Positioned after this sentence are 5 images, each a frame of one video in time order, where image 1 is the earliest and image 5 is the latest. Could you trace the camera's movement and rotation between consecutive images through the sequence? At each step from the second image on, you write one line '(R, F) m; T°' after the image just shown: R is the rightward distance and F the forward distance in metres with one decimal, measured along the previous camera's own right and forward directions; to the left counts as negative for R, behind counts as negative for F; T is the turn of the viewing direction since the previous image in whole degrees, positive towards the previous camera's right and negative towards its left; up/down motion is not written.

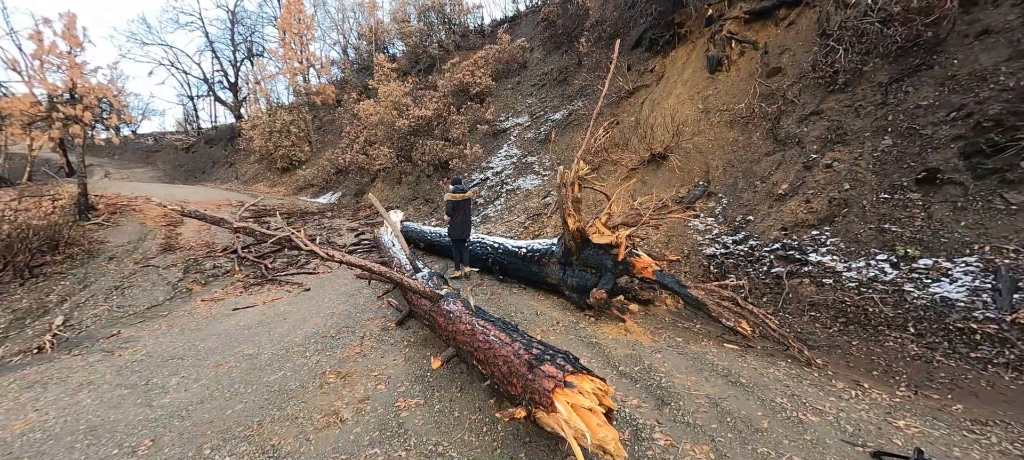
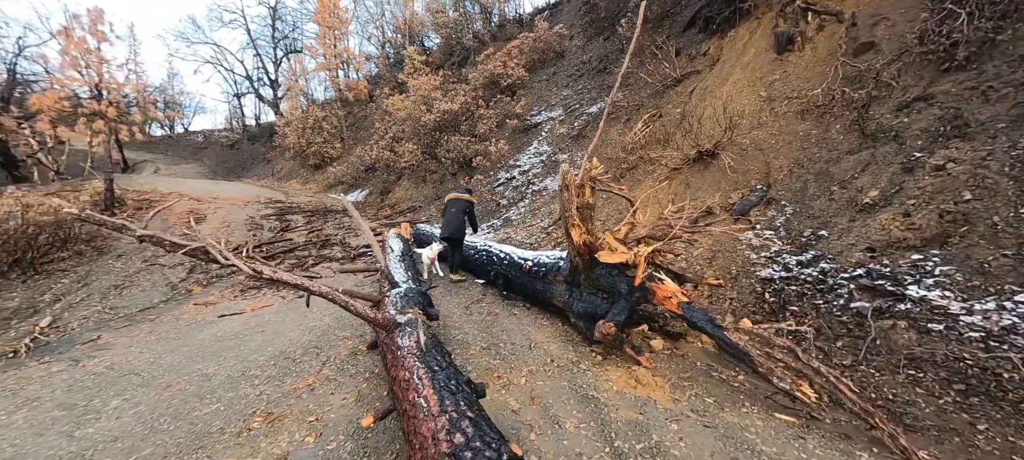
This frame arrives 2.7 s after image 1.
(+0.4, +0.7) m; -5°
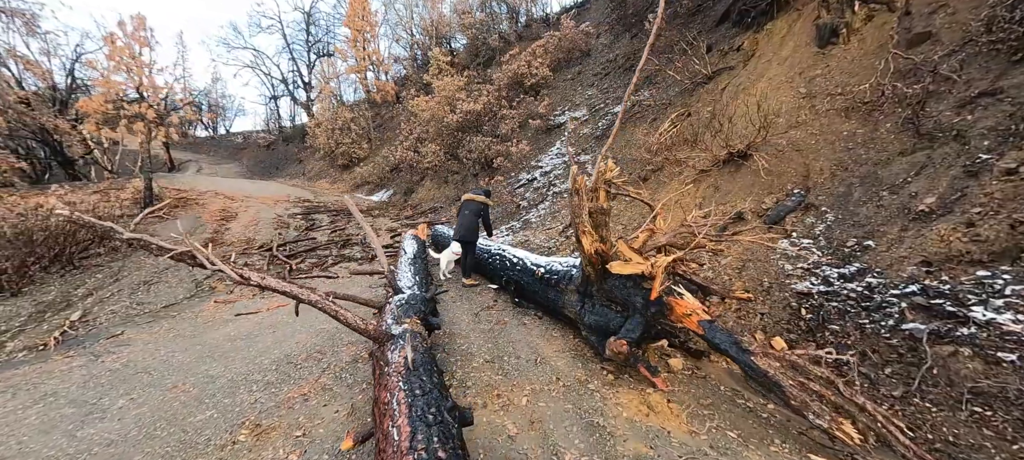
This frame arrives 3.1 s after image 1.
(+0.2, +0.2) m; -4°
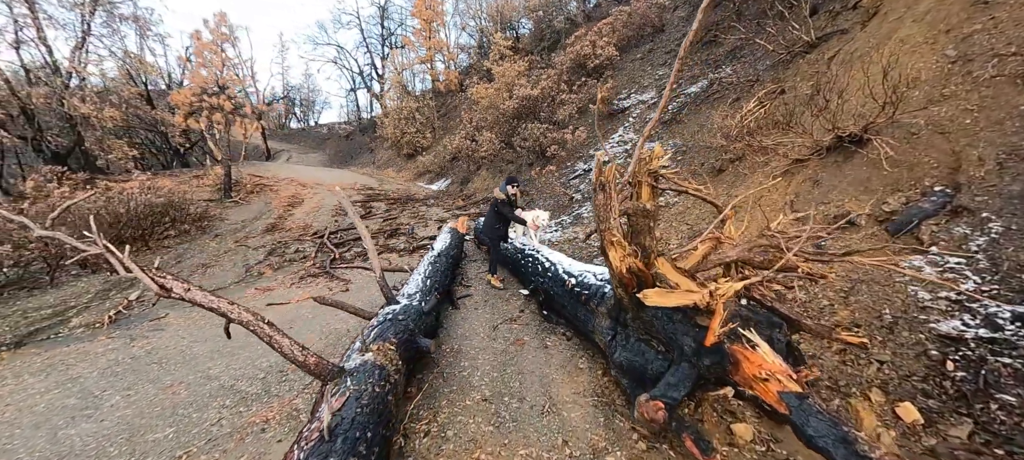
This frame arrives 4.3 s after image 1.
(+0.4, +0.8) m; -10°
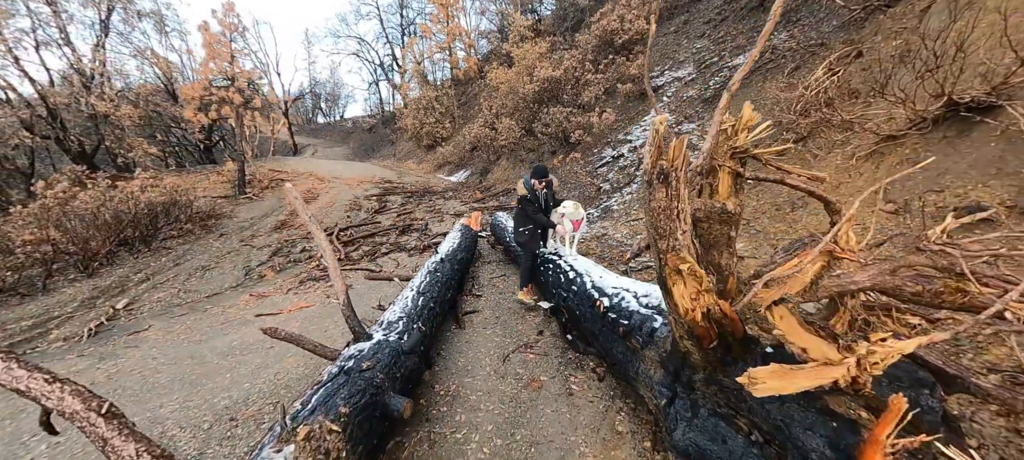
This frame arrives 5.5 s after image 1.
(+0.1, +1.0) m; -4°
